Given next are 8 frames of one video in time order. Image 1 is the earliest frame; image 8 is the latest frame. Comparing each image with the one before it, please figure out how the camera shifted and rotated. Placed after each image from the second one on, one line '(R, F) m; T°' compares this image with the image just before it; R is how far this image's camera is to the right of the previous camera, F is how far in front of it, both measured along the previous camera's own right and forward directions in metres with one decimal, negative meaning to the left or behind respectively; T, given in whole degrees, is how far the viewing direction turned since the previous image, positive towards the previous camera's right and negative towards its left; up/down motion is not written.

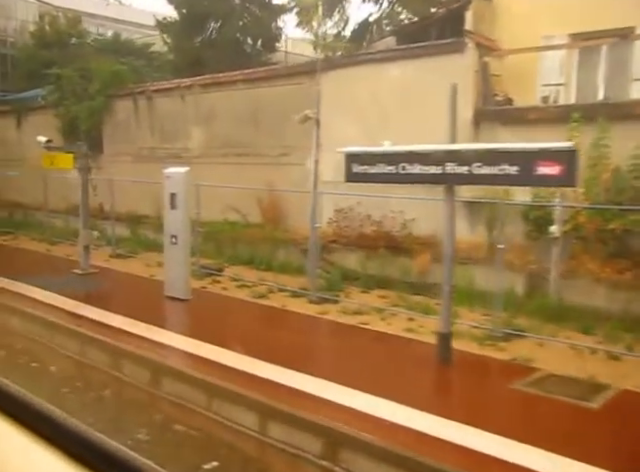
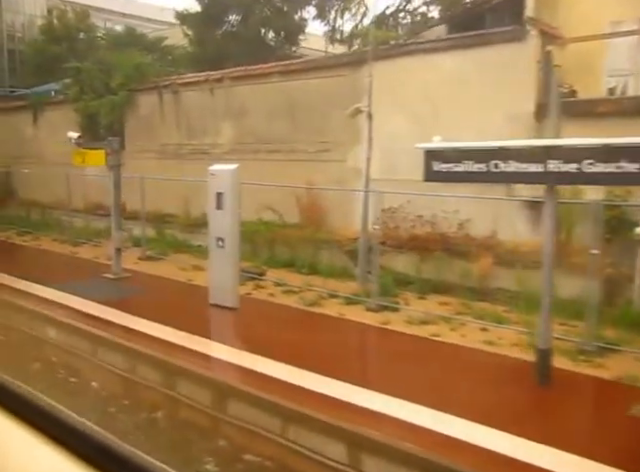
(-0.6, +0.5) m; 0°
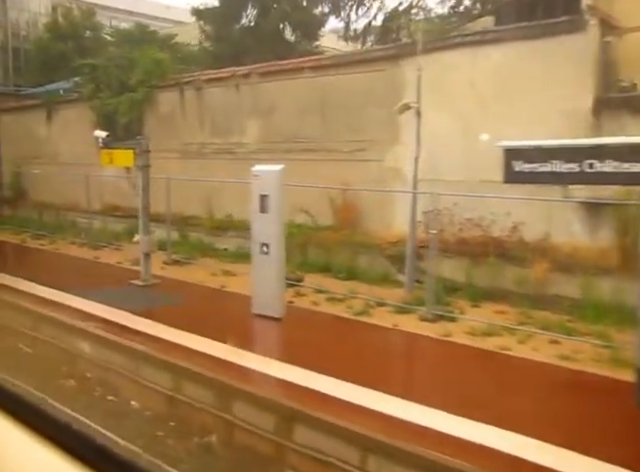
(-0.5, +0.4) m; 0°
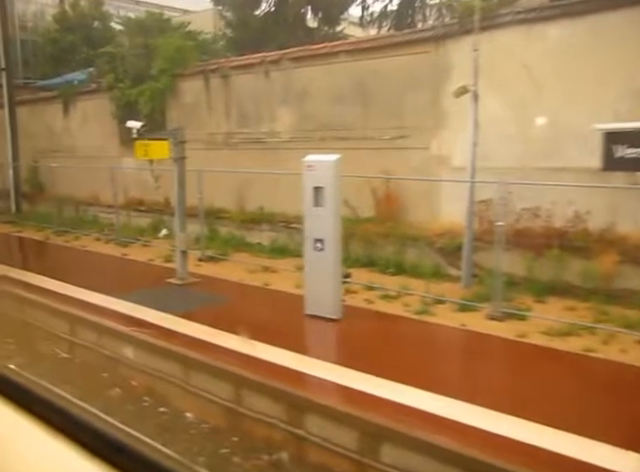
(-0.5, +0.4) m; -1°
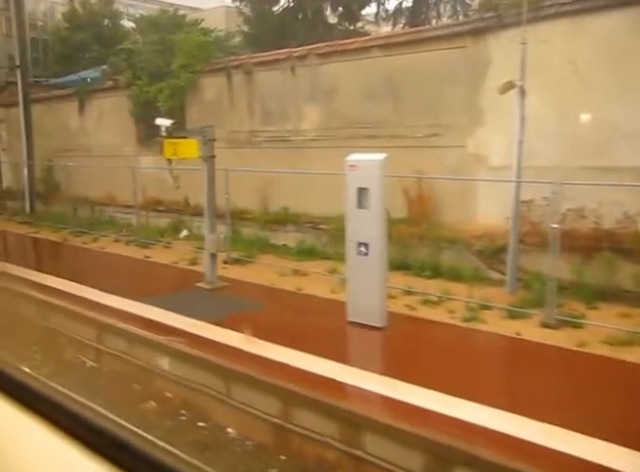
(-0.4, +0.3) m; 0°
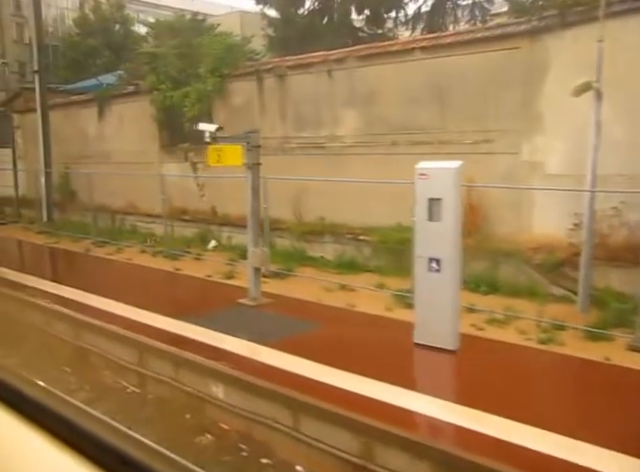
(-0.5, +0.4) m; 0°
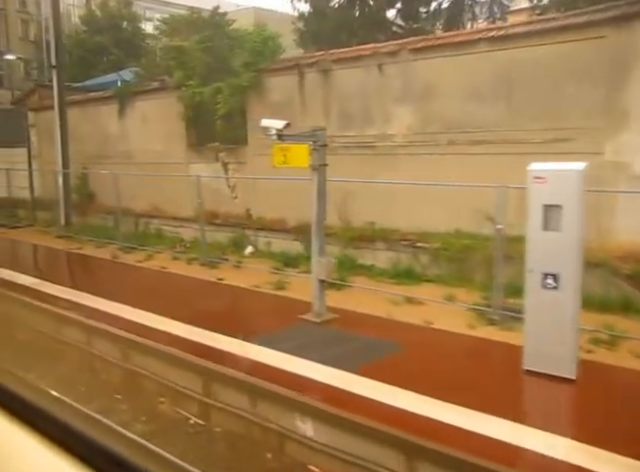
(-0.7, +0.6) m; 0°
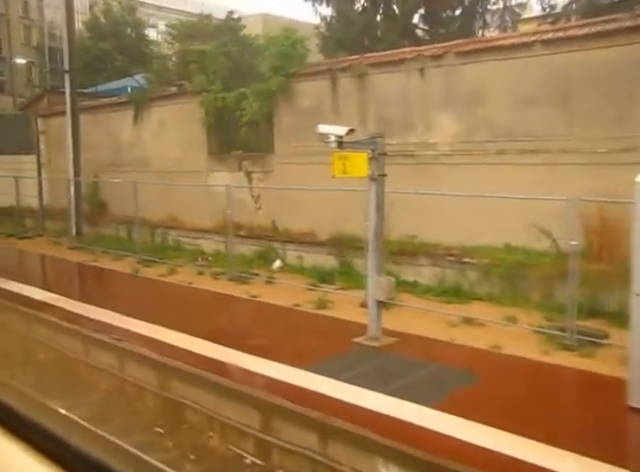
(-0.6, +0.5) m; +1°
